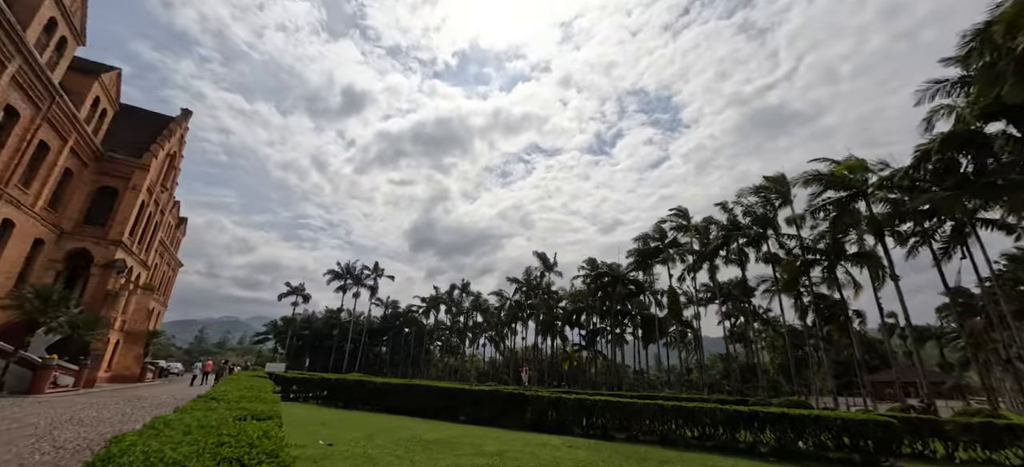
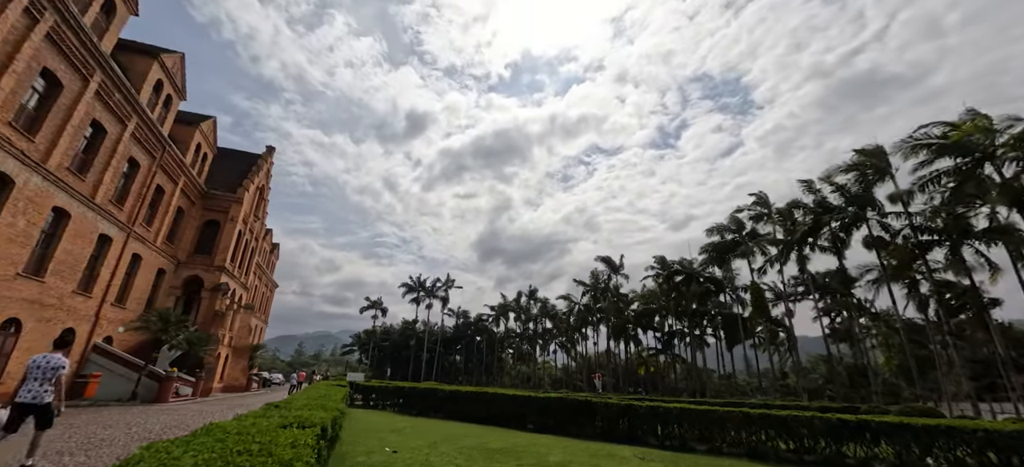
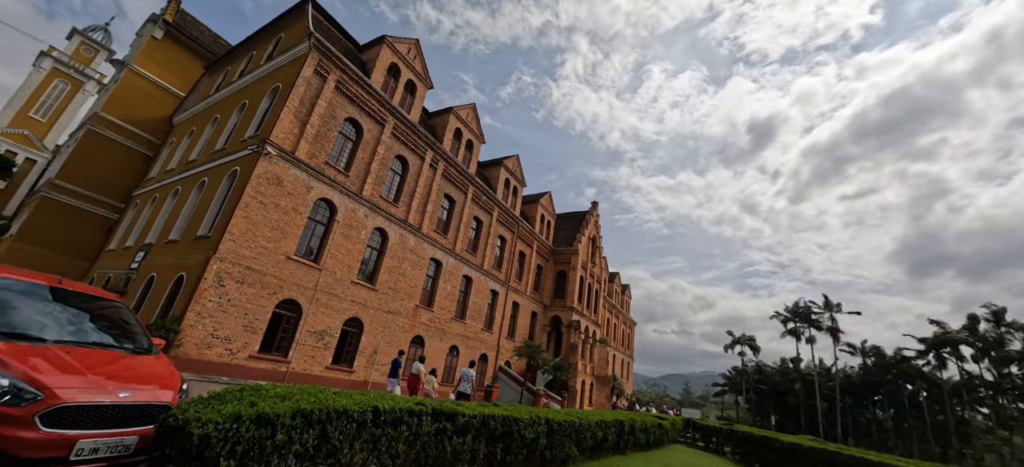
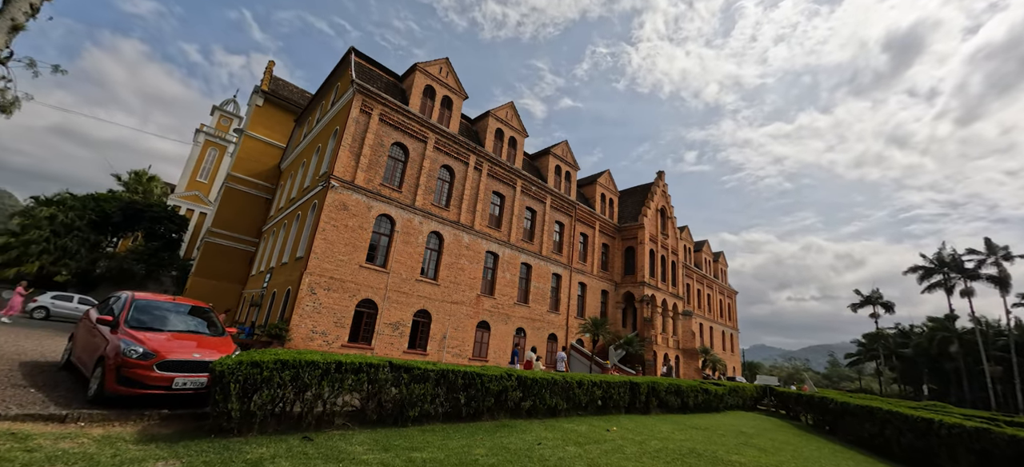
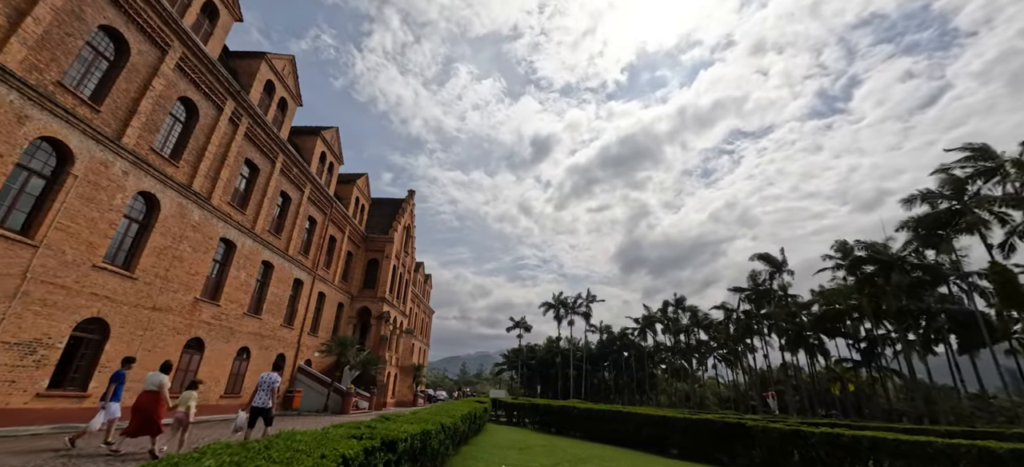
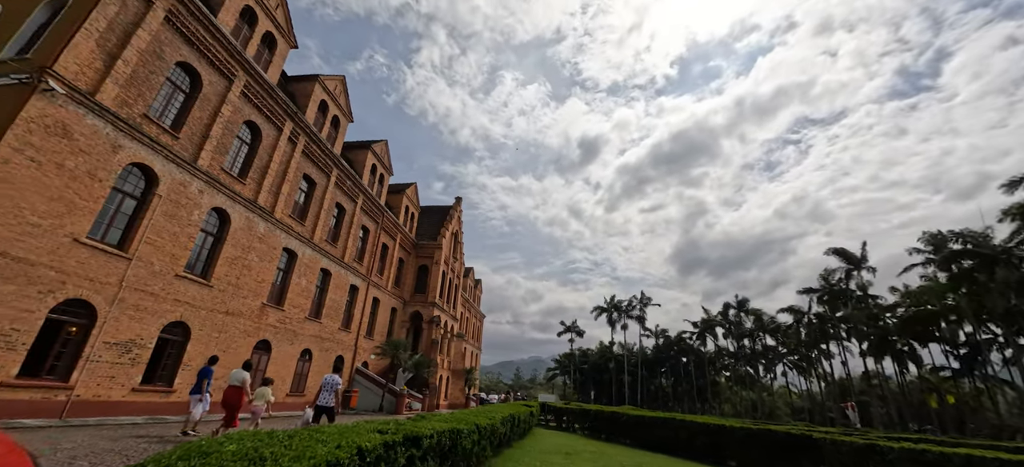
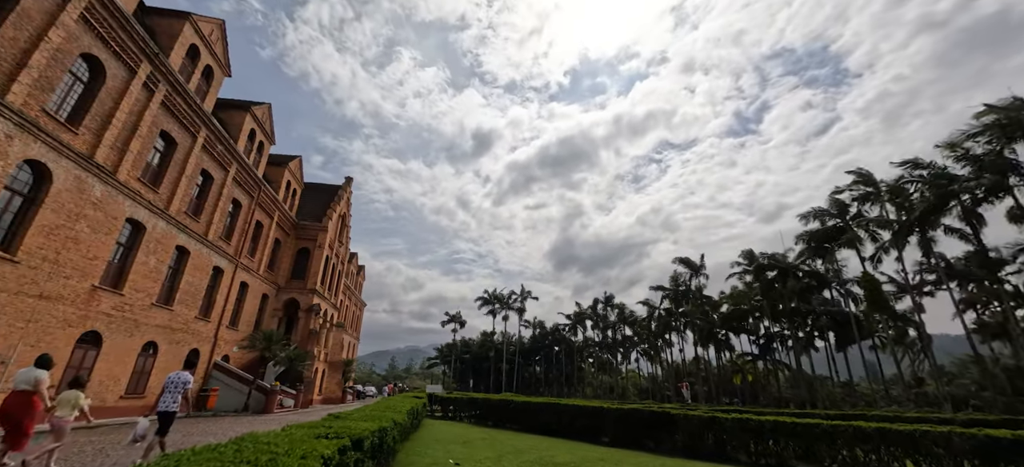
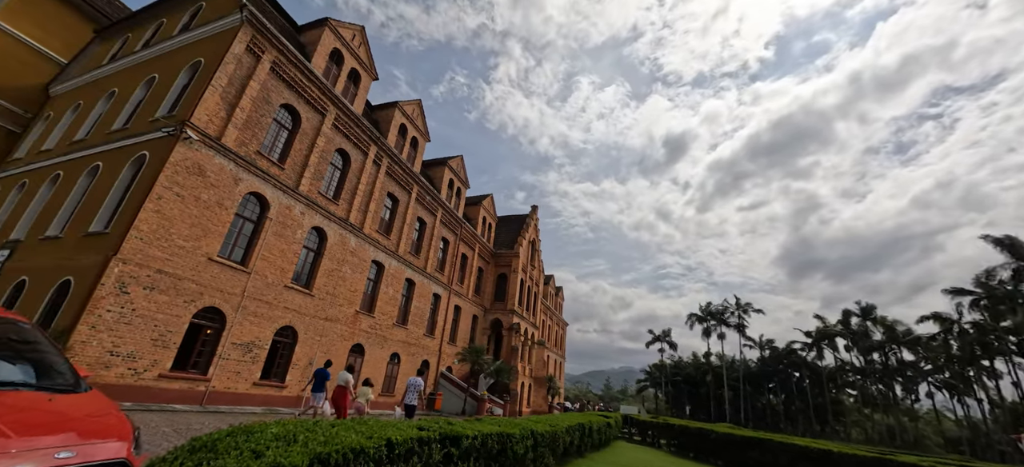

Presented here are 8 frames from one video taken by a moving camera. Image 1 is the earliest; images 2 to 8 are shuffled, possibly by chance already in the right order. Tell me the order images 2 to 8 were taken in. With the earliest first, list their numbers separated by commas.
2, 7, 5, 6, 8, 3, 4
